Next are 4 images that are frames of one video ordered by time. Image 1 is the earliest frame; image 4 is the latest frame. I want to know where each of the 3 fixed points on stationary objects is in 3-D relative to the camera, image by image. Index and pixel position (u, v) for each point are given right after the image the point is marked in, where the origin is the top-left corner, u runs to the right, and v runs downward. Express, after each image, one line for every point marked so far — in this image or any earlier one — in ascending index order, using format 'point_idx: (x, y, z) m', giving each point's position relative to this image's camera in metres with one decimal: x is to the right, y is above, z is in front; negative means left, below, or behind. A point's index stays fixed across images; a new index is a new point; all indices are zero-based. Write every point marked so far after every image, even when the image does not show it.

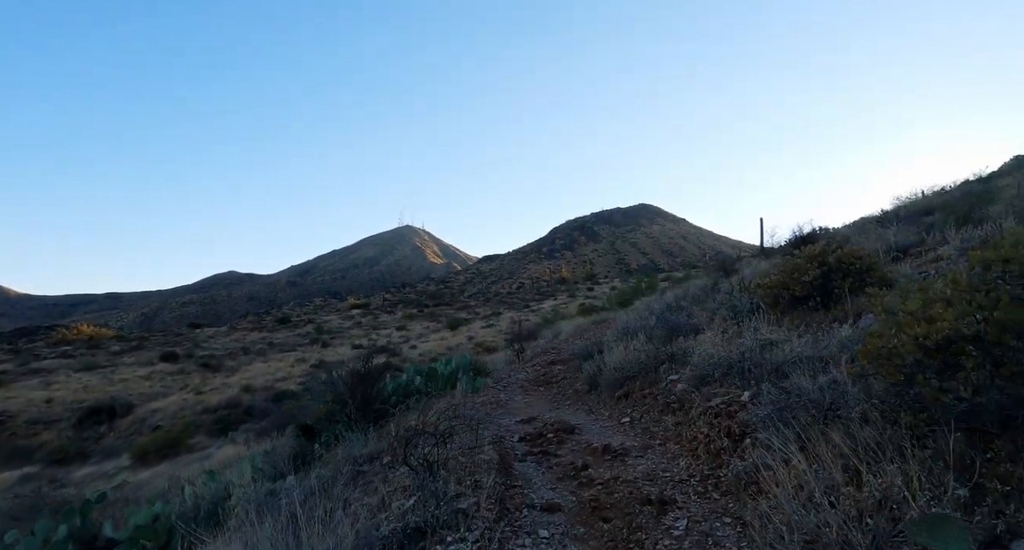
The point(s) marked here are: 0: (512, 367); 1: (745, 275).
0: (0.0, -2.2, +13.1) m
1: (+6.5, 0.0, +15.3) m
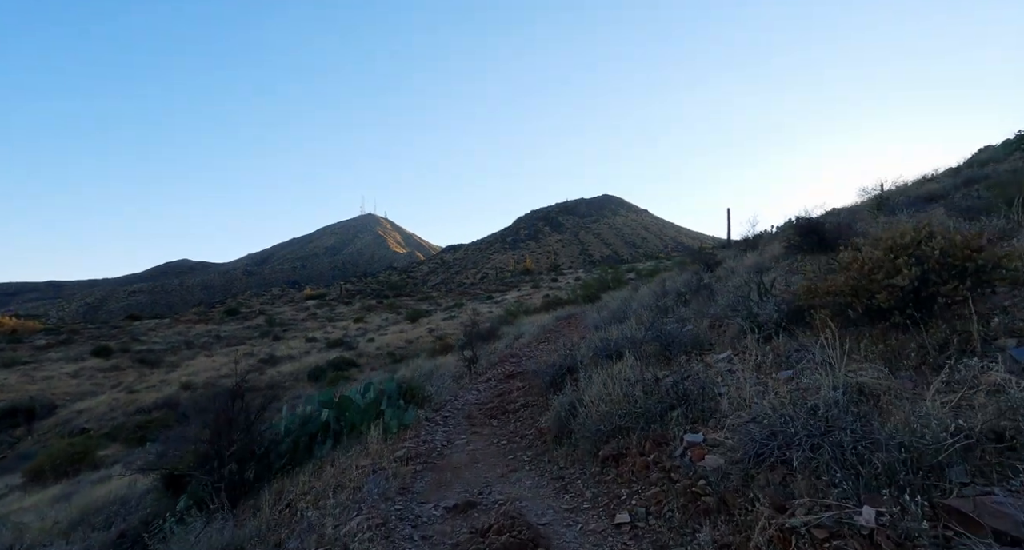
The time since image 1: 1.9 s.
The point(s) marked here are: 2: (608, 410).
0: (-1.0, -2.1, +10.5) m
1: (+5.4, +0.1, +13.1) m
2: (+0.9, -1.2, +5.0) m
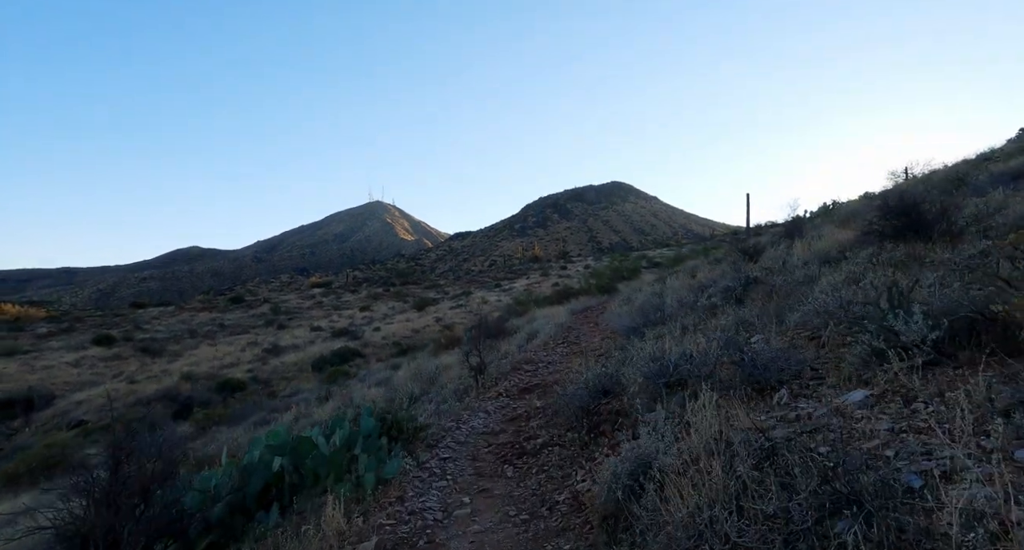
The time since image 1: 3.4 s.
0: (-0.7, -1.9, +8.6) m
1: (+5.7, +0.3, +11.0) m
2: (+1.1, -1.2, +3.0) m
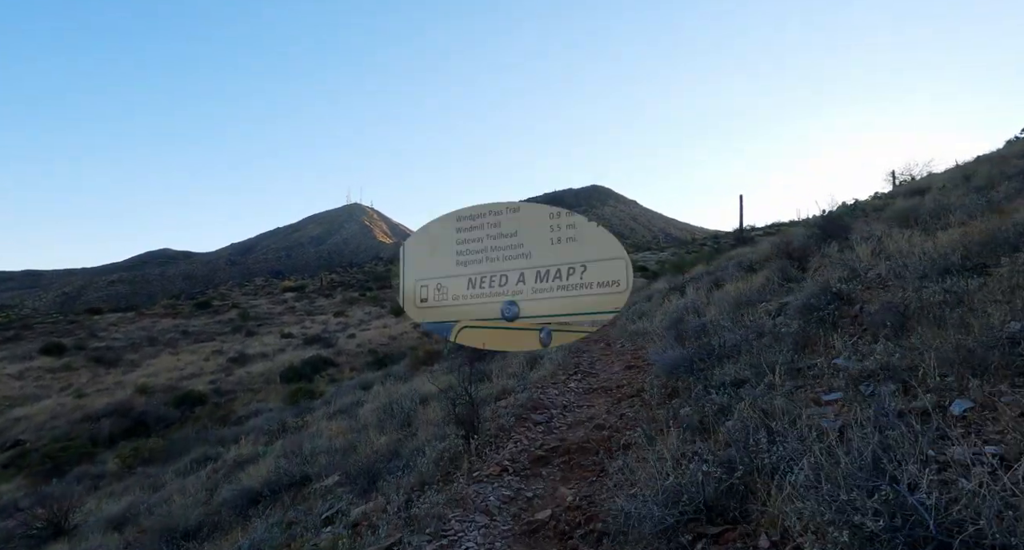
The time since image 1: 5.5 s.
0: (-0.6, -2.1, +5.6) m
1: (+5.8, +0.1, +8.3) m
2: (+1.4, -1.4, +0.1) m
